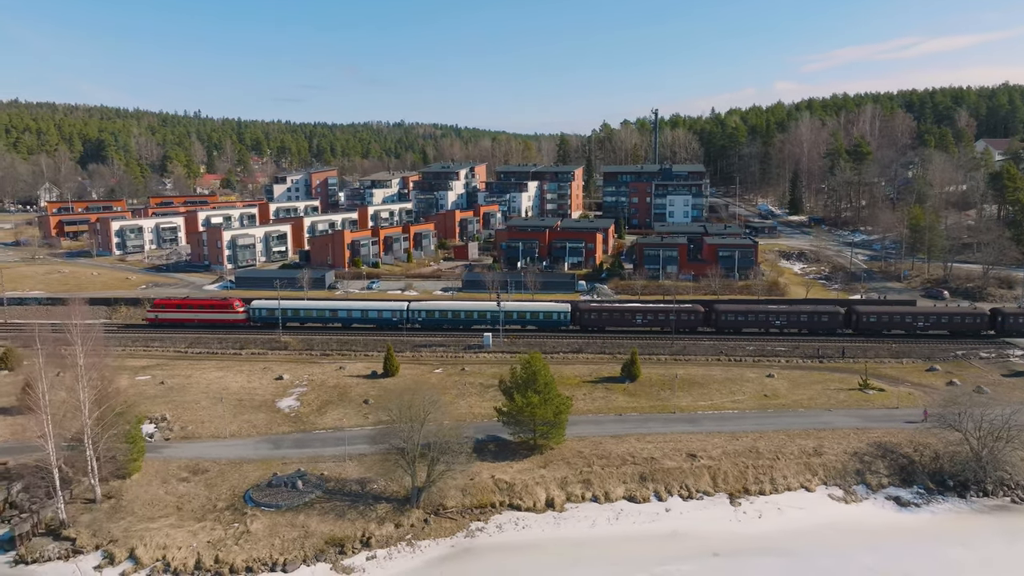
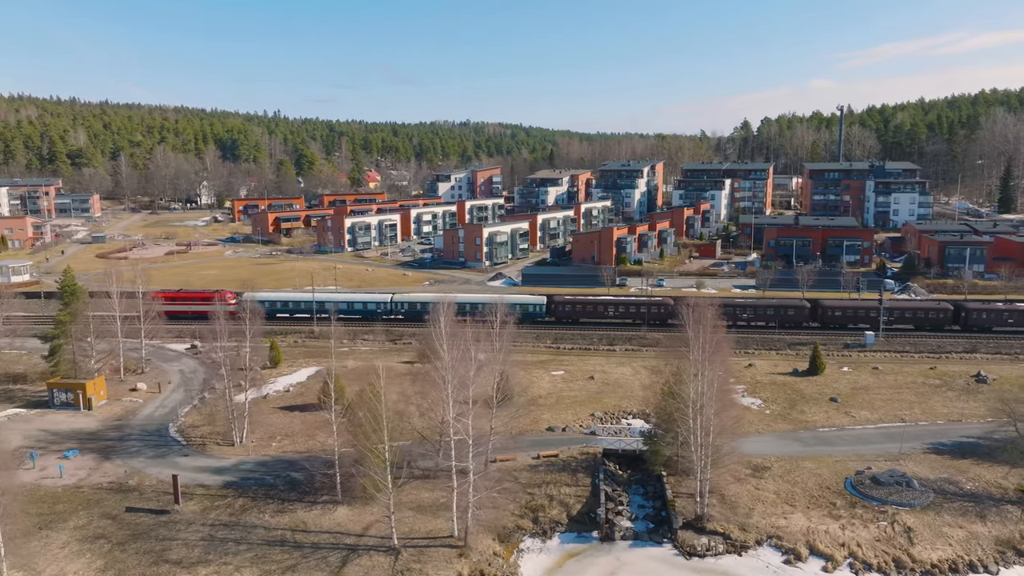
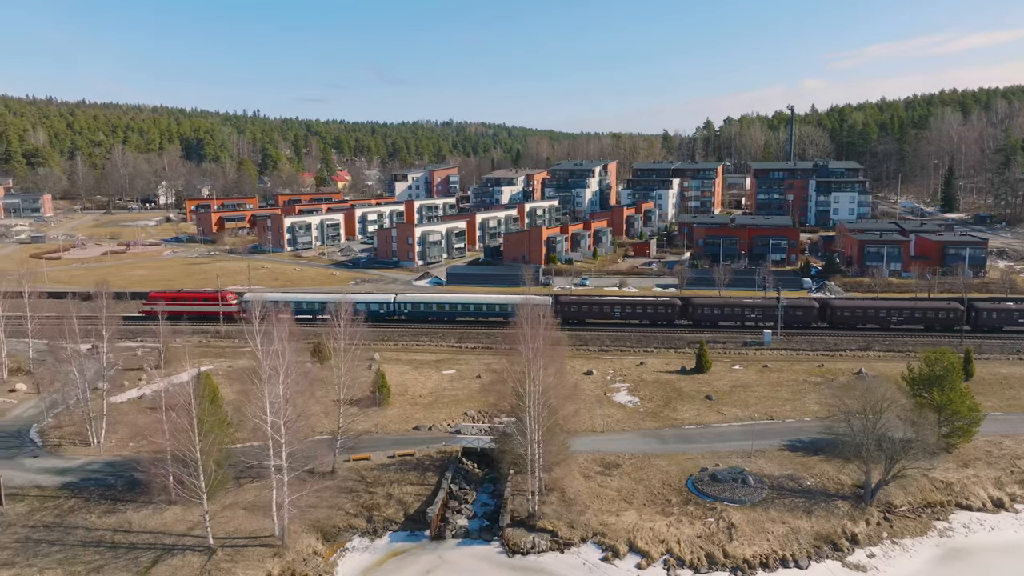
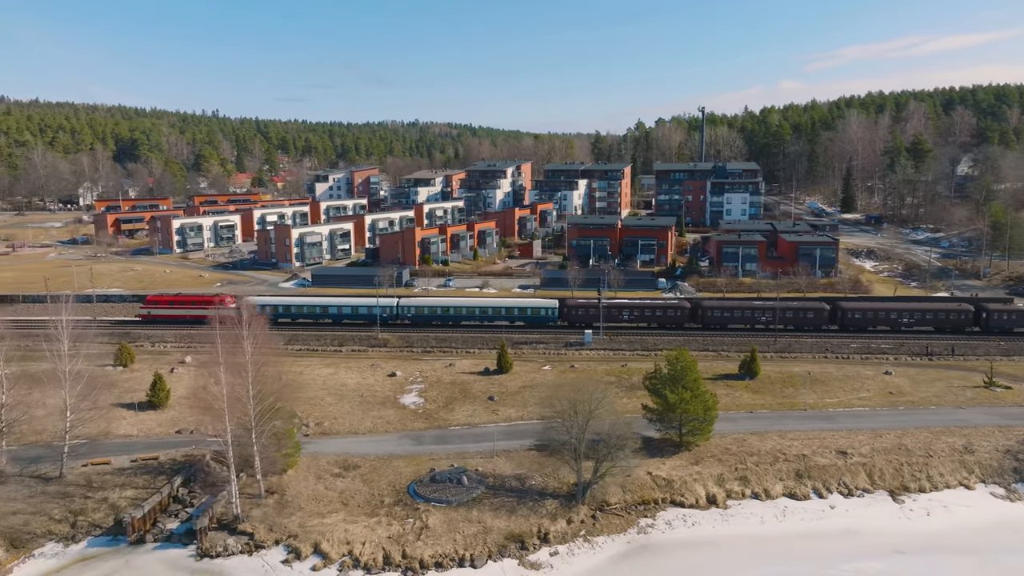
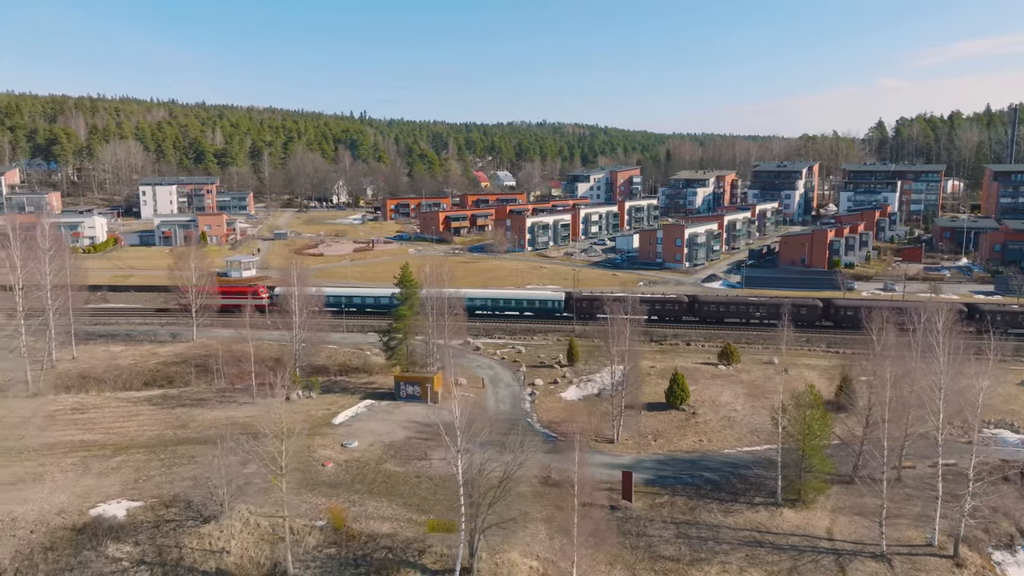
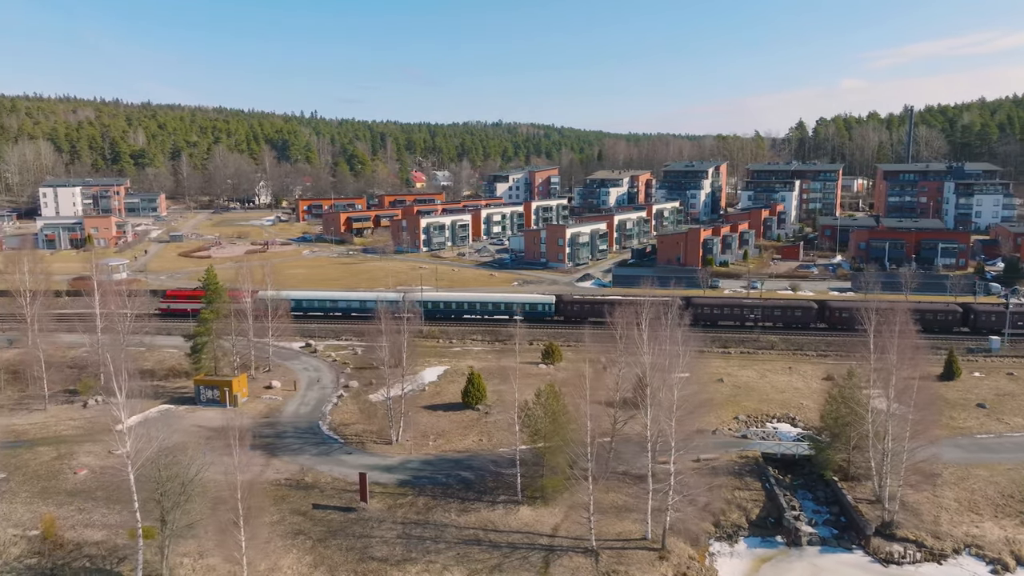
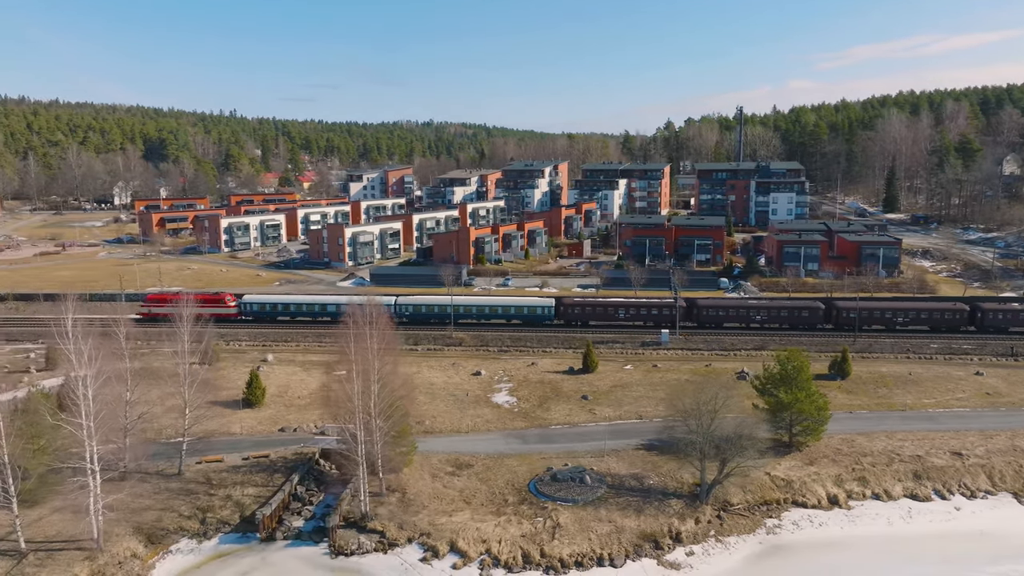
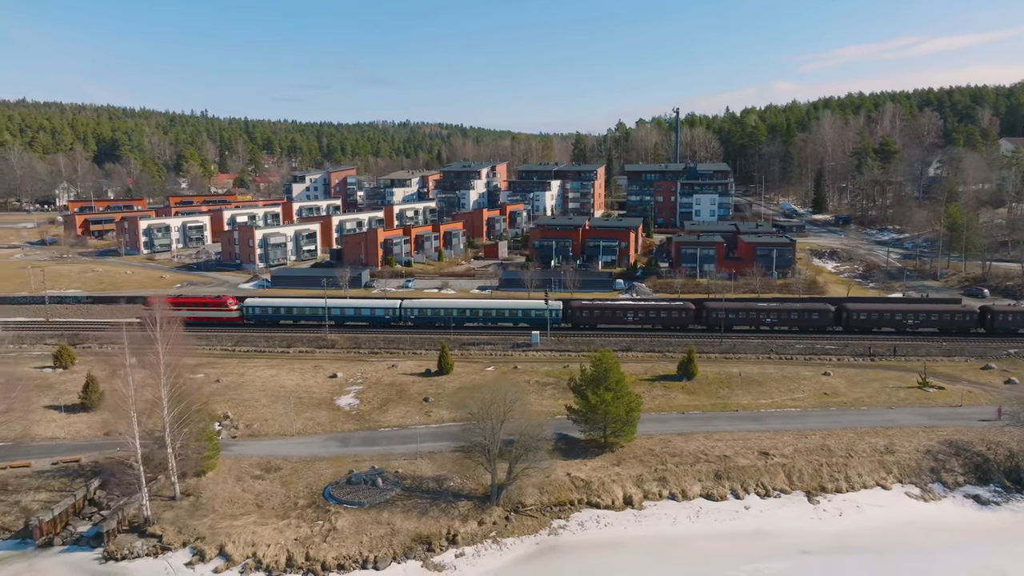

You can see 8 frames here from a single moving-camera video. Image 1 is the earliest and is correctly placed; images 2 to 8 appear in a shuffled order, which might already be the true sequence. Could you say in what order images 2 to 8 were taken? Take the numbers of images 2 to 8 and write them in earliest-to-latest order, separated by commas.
8, 4, 7, 3, 2, 6, 5
